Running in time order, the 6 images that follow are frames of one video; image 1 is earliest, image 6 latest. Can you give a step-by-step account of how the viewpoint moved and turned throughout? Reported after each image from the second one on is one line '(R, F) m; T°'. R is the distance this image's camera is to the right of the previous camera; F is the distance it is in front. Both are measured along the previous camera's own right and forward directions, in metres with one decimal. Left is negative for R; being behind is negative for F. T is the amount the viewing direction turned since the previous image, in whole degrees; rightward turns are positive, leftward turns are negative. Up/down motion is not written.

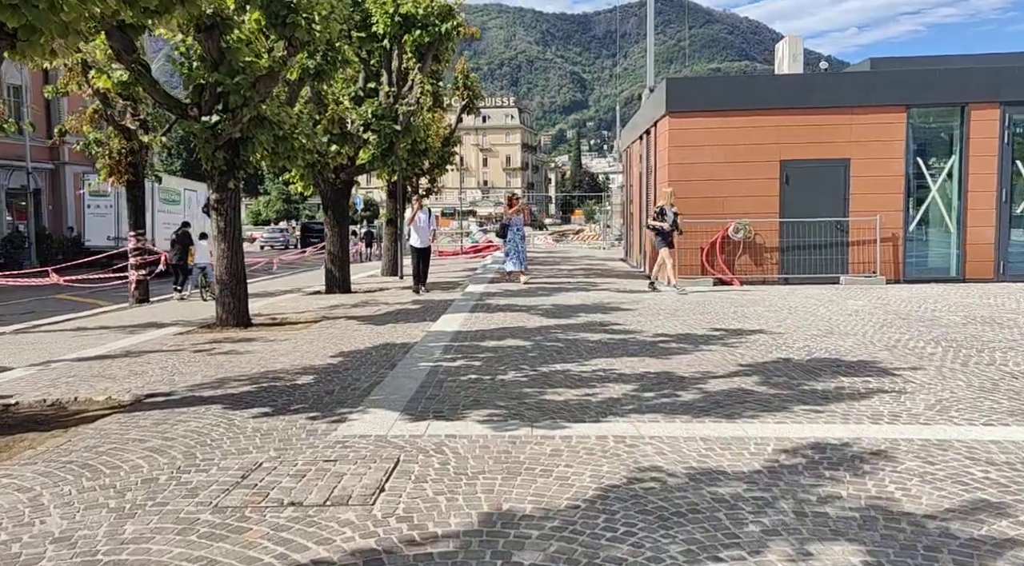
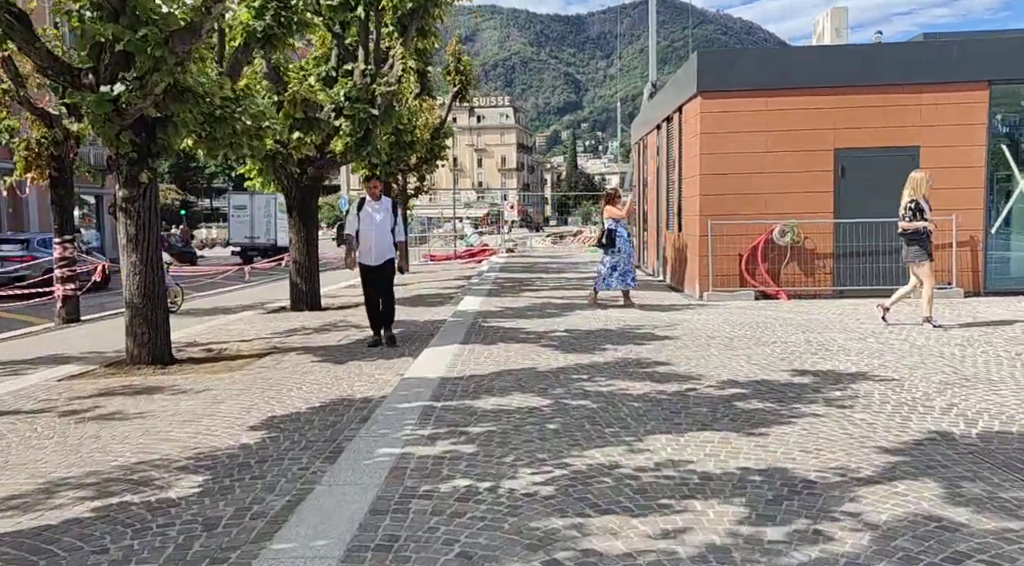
(-0.1, +2.9) m; 0°
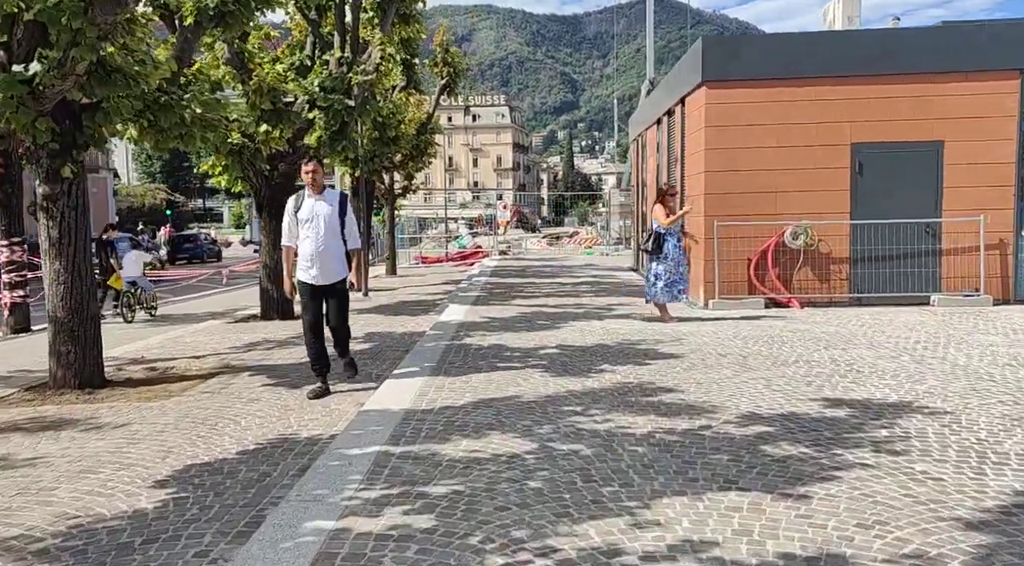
(+0.1, +1.2) m; 0°
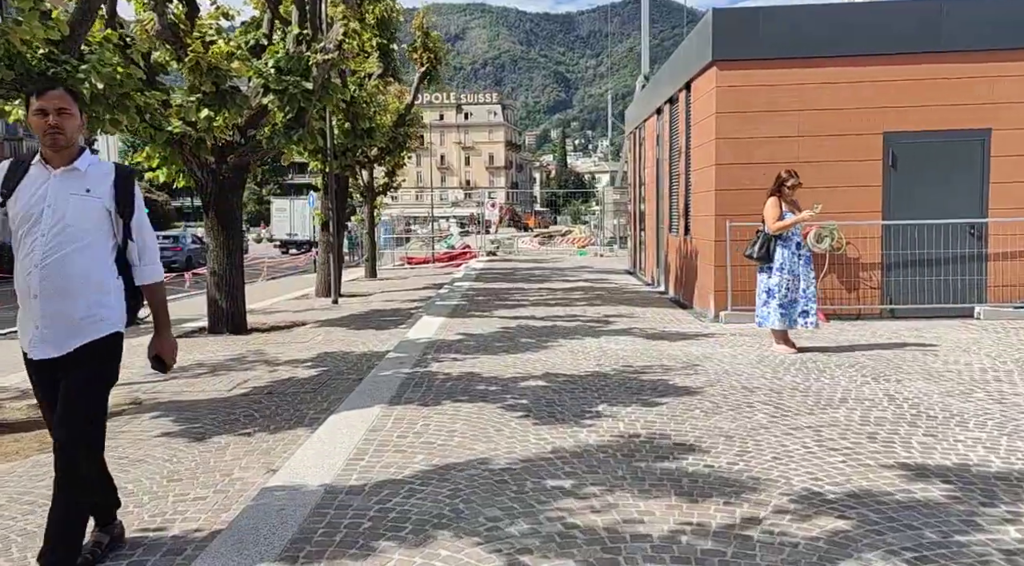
(+0.1, +1.8) m; 0°
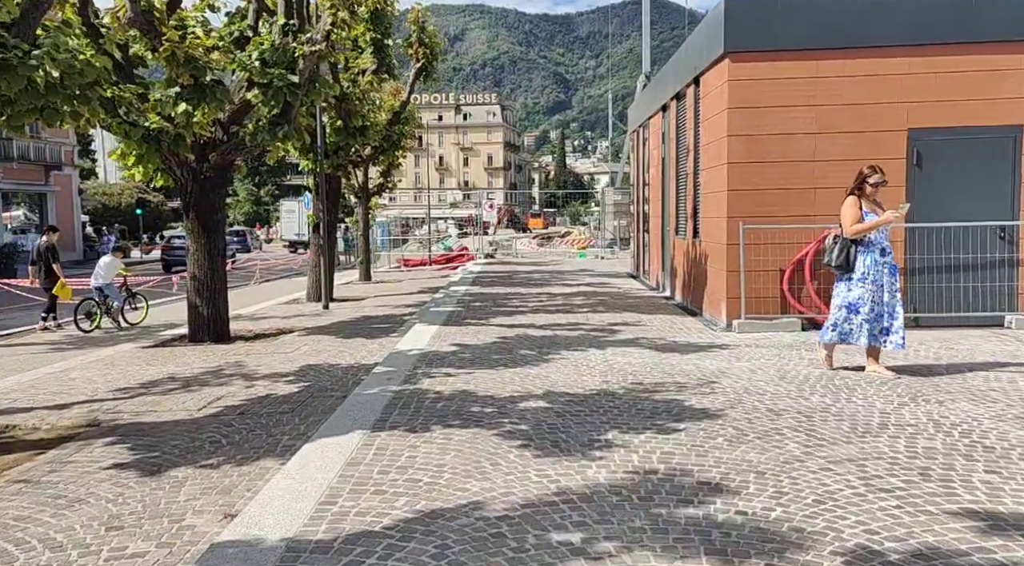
(0.0, +0.7) m; 0°
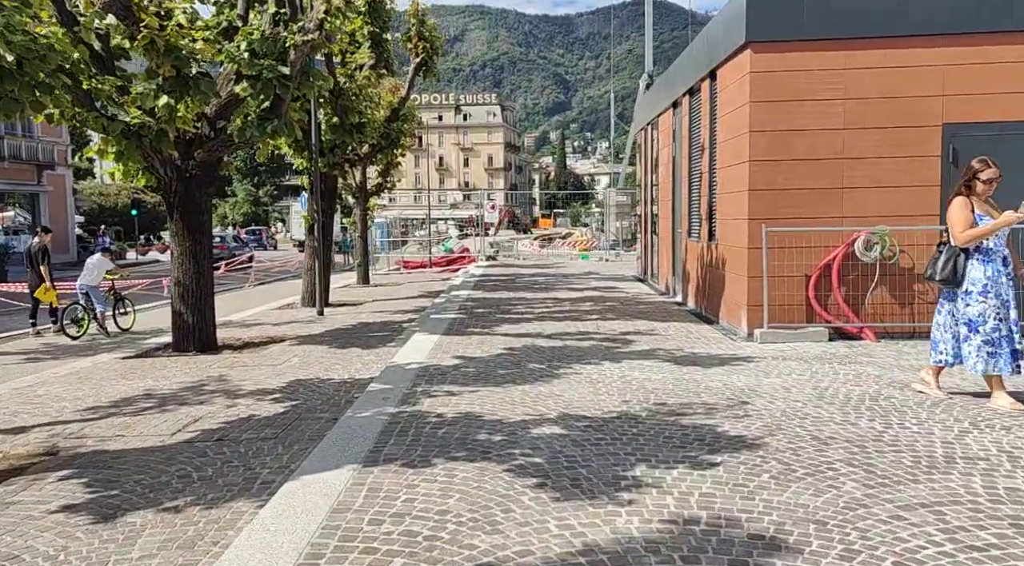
(-0.1, +0.7) m; 0°
